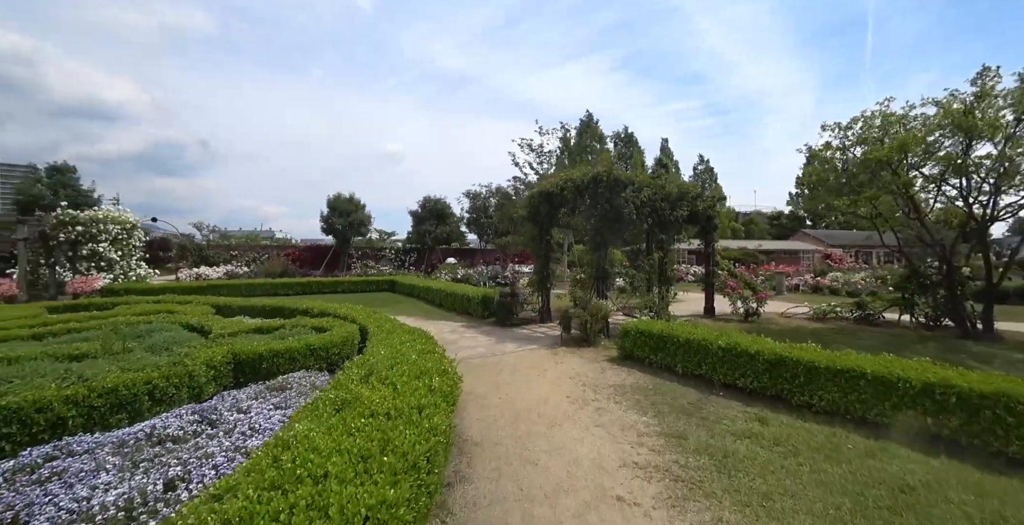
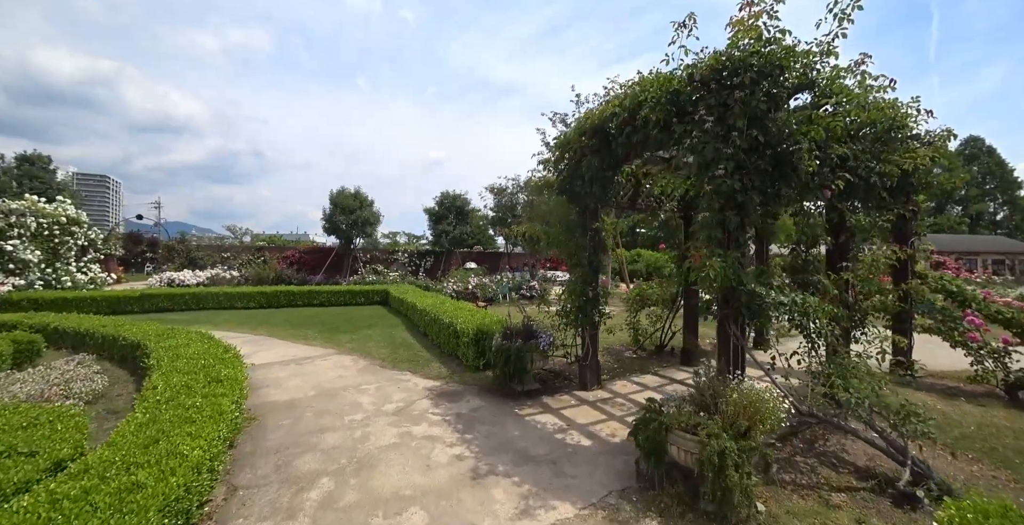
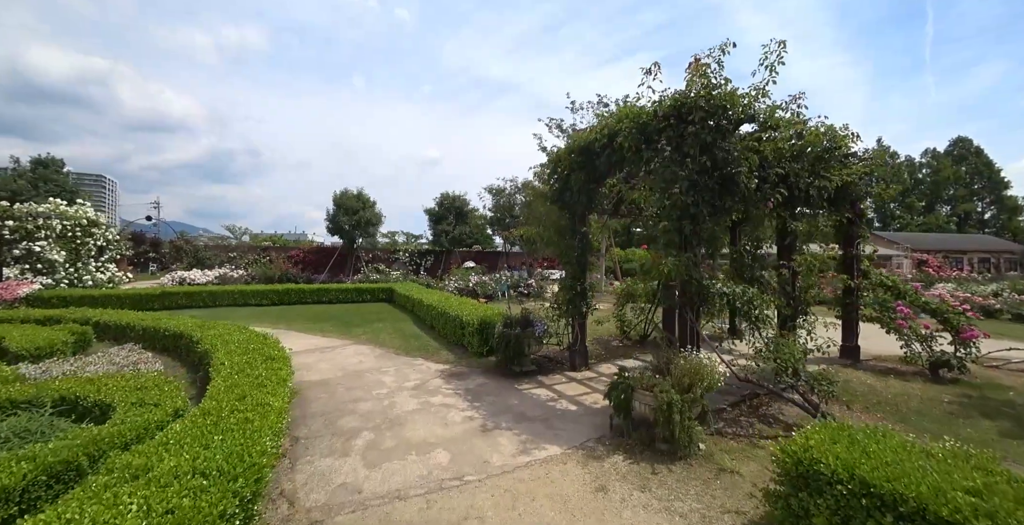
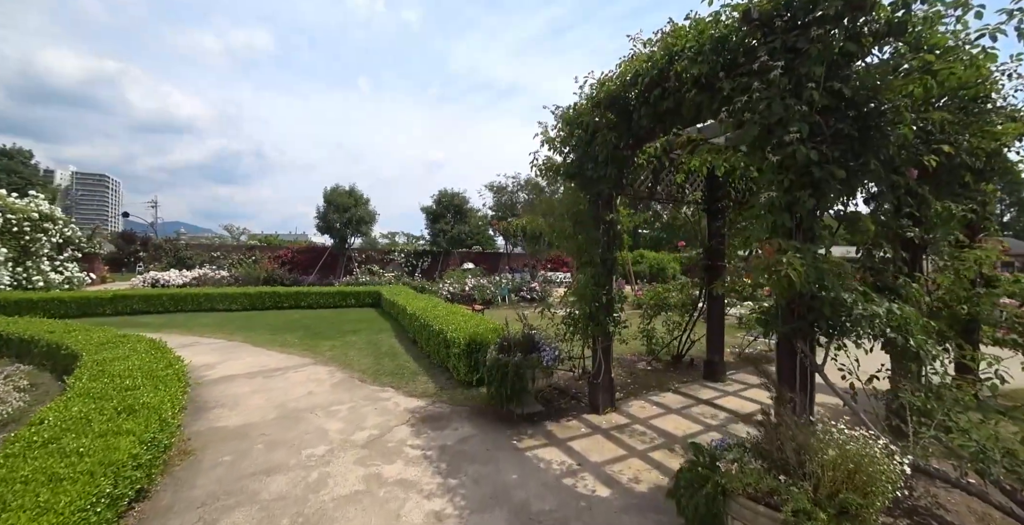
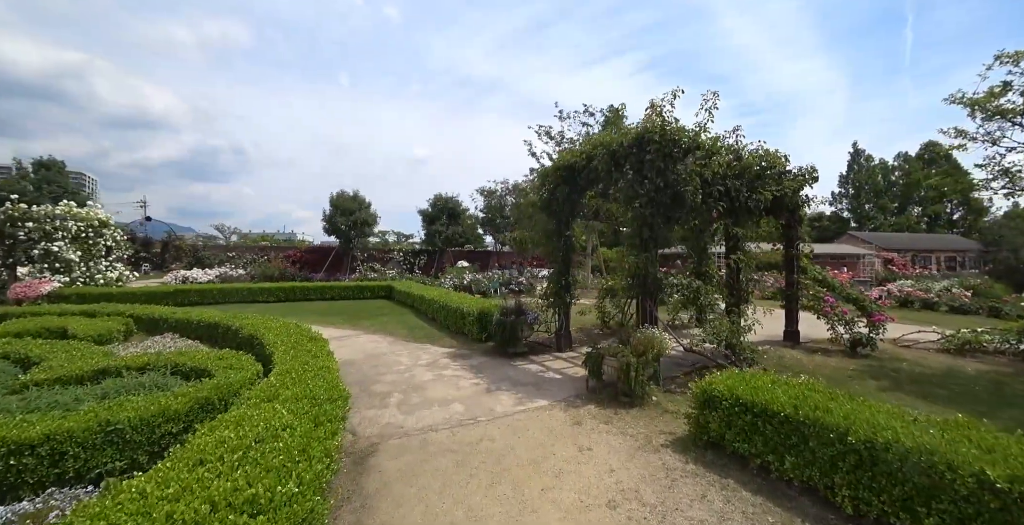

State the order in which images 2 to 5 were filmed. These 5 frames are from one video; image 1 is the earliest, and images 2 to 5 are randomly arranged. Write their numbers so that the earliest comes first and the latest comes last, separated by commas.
5, 3, 2, 4
